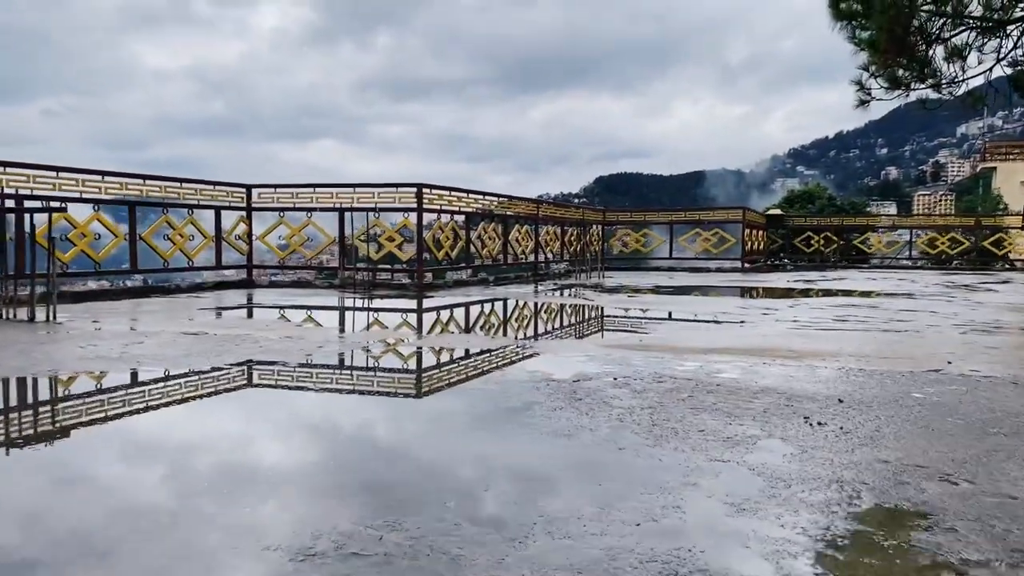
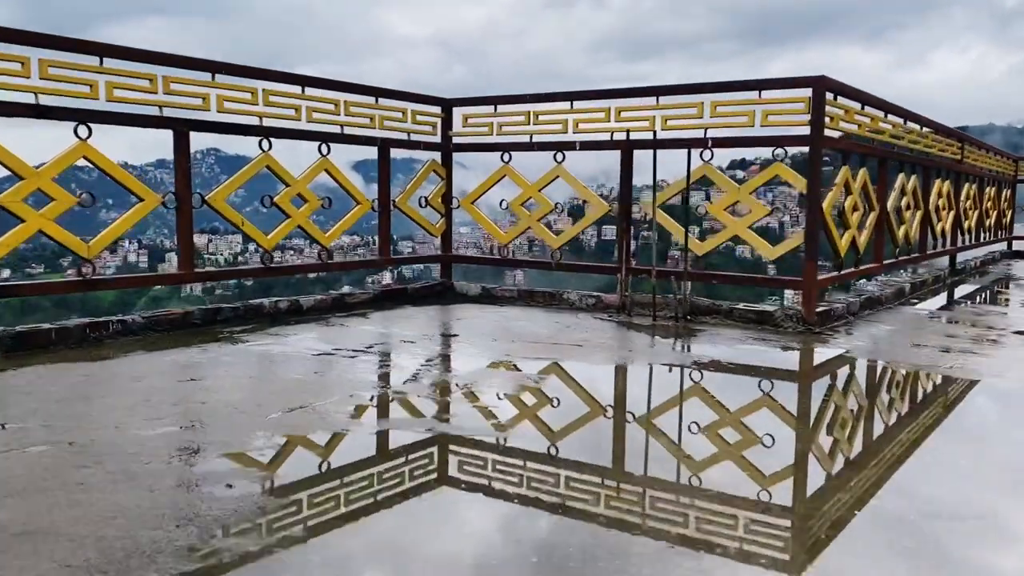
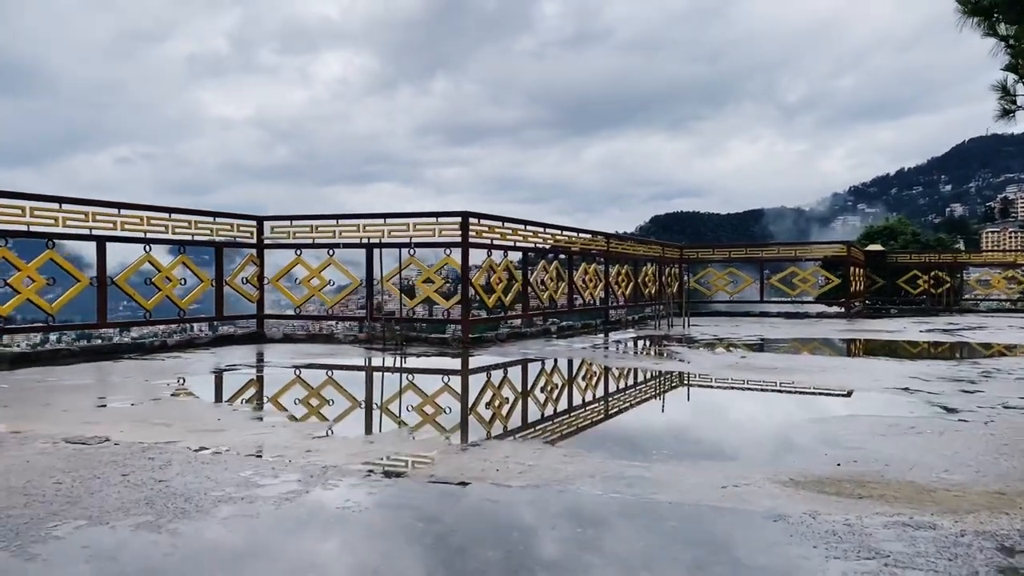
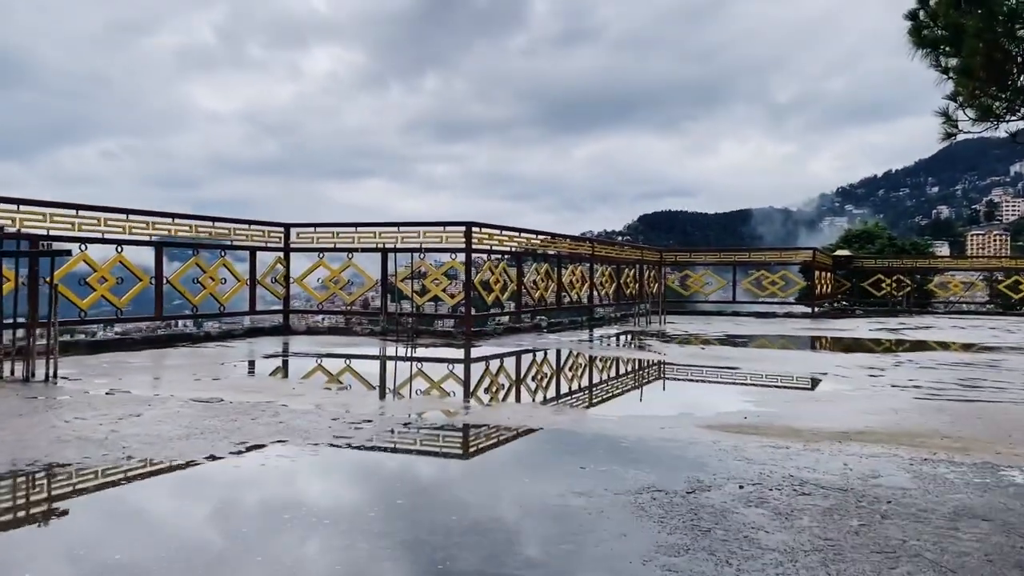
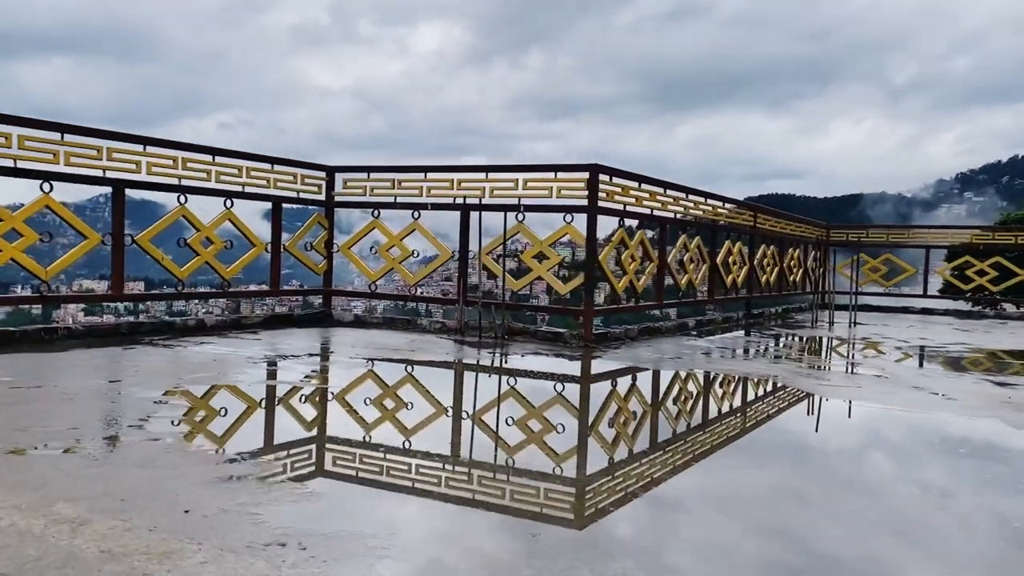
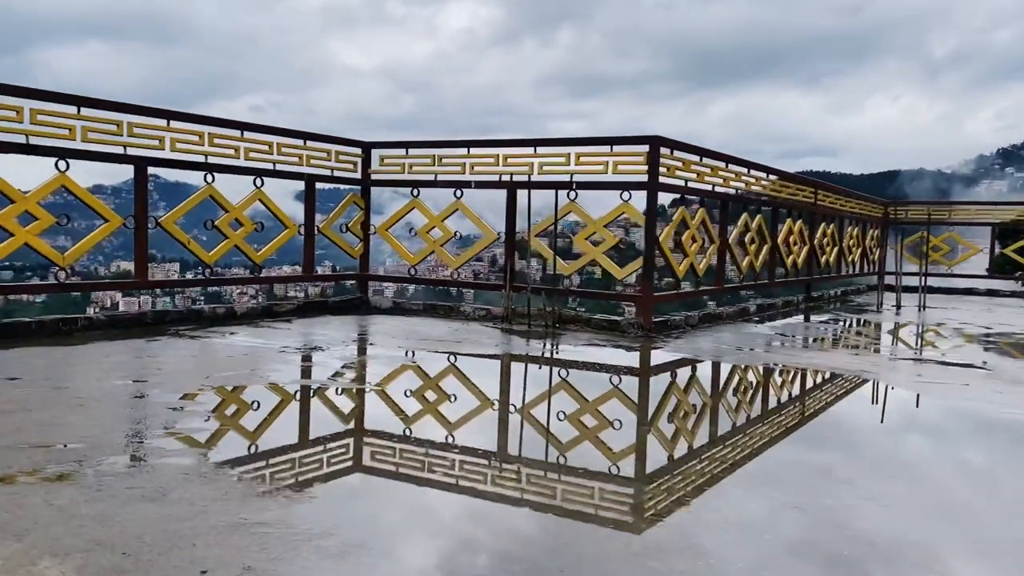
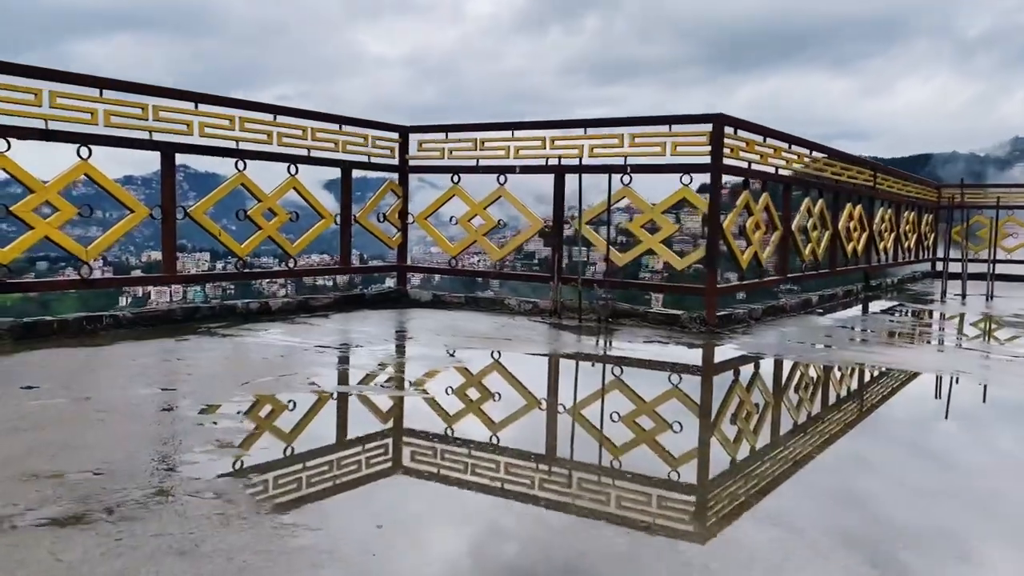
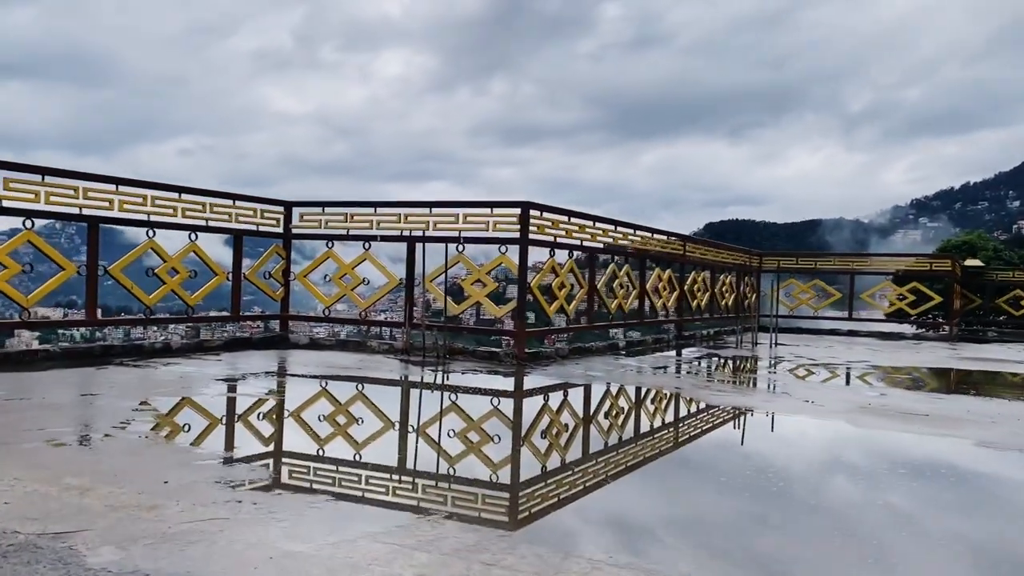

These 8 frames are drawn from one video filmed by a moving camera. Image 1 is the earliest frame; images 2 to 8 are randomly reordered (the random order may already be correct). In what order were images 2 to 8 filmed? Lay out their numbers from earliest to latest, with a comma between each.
4, 3, 8, 5, 6, 7, 2
